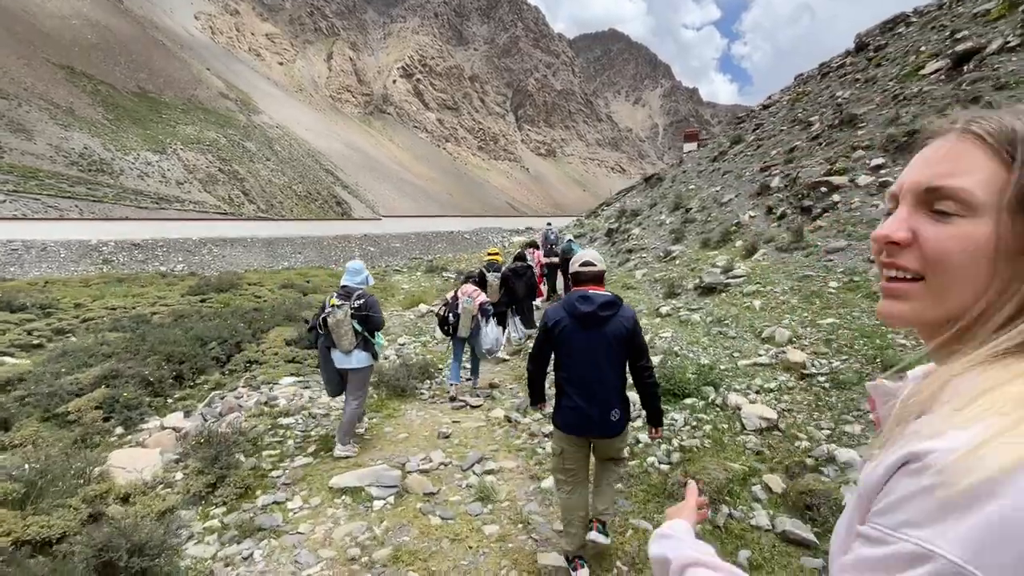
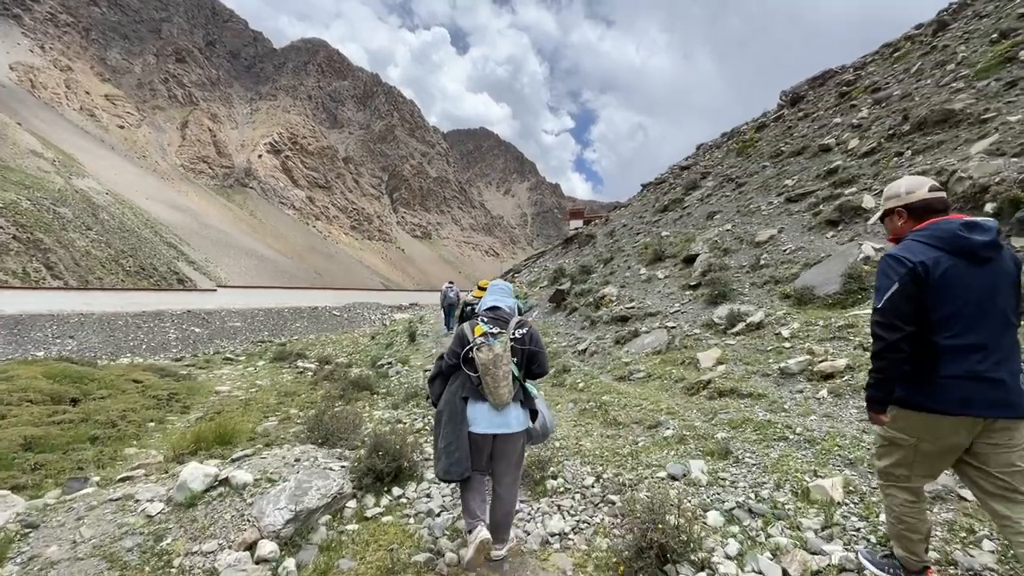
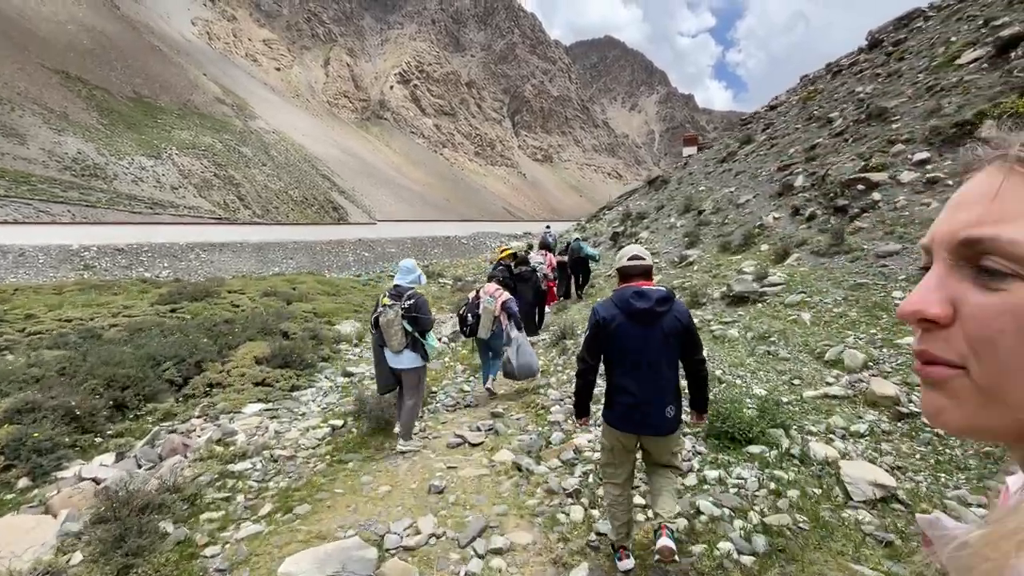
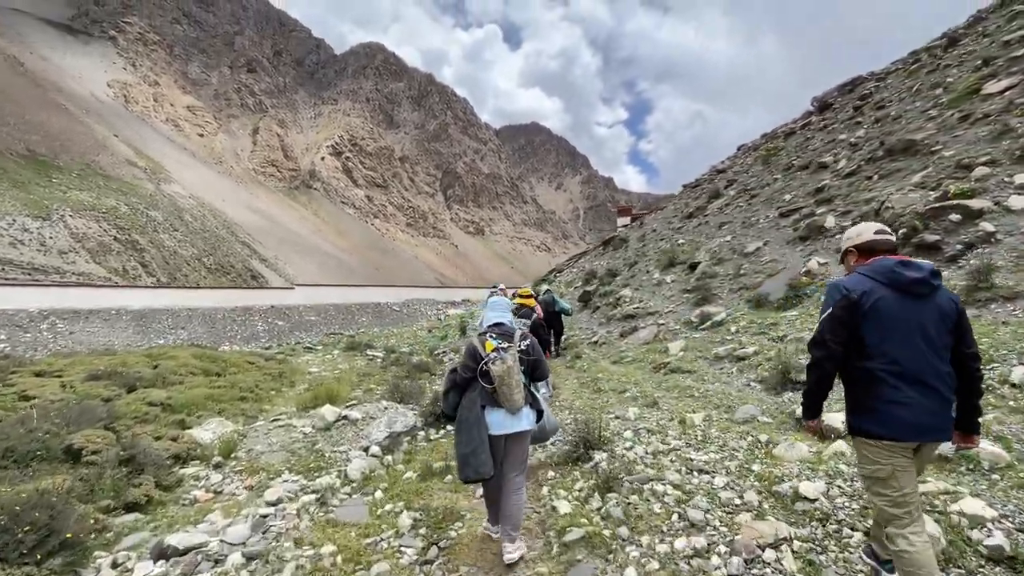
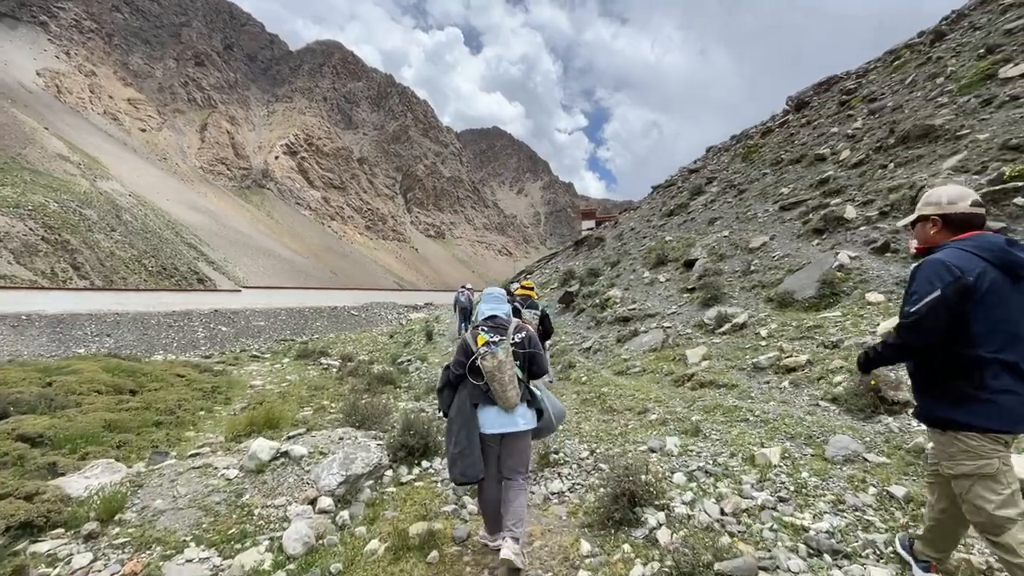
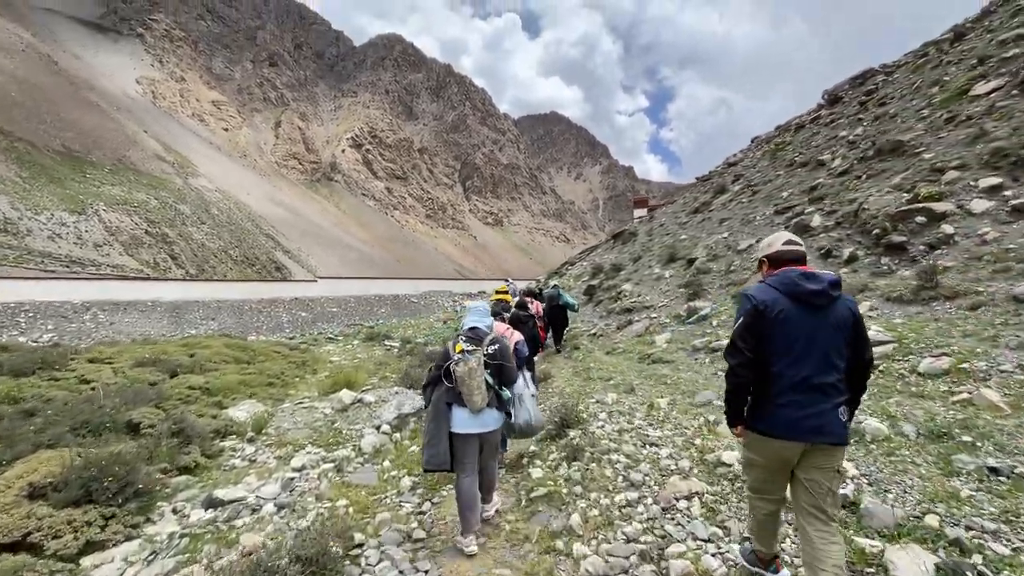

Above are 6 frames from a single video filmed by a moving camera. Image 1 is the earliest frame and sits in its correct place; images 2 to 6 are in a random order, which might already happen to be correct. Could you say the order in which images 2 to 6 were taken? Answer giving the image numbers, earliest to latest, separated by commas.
3, 6, 4, 5, 2
